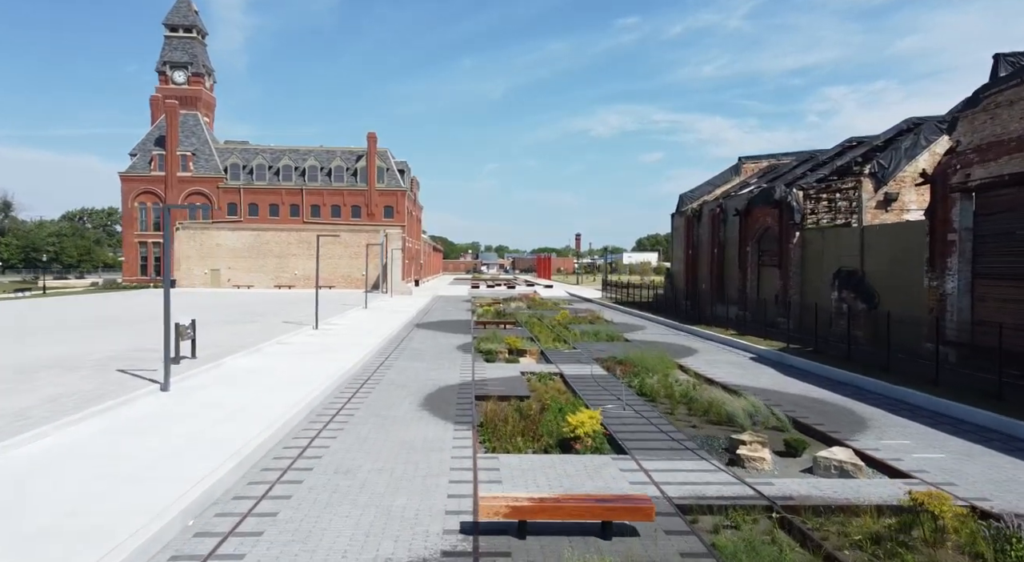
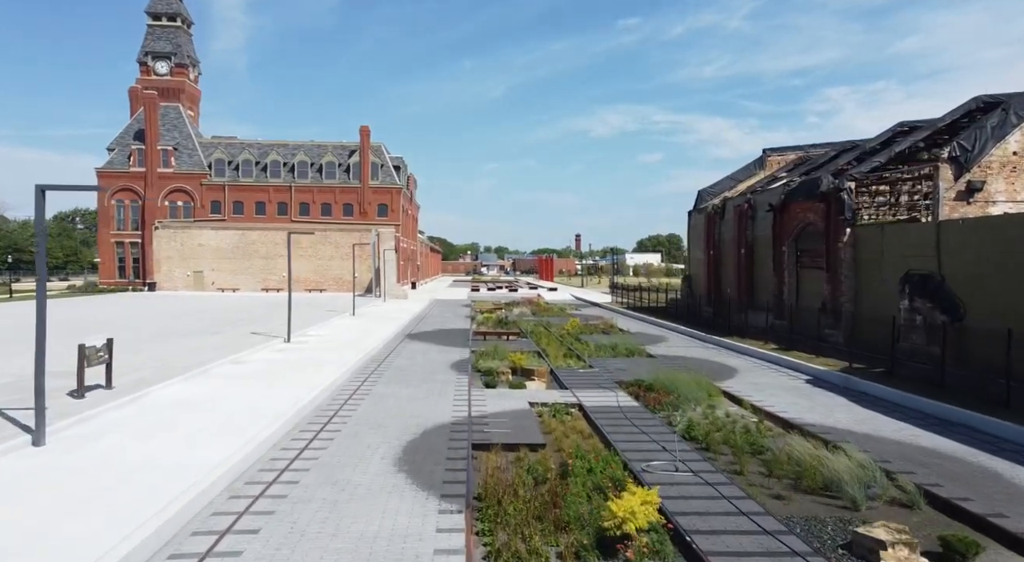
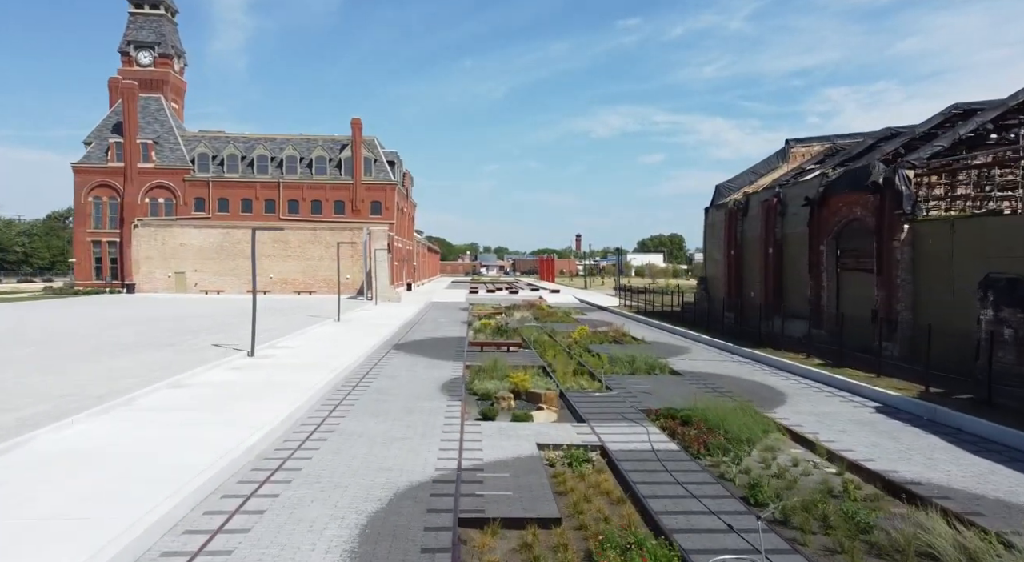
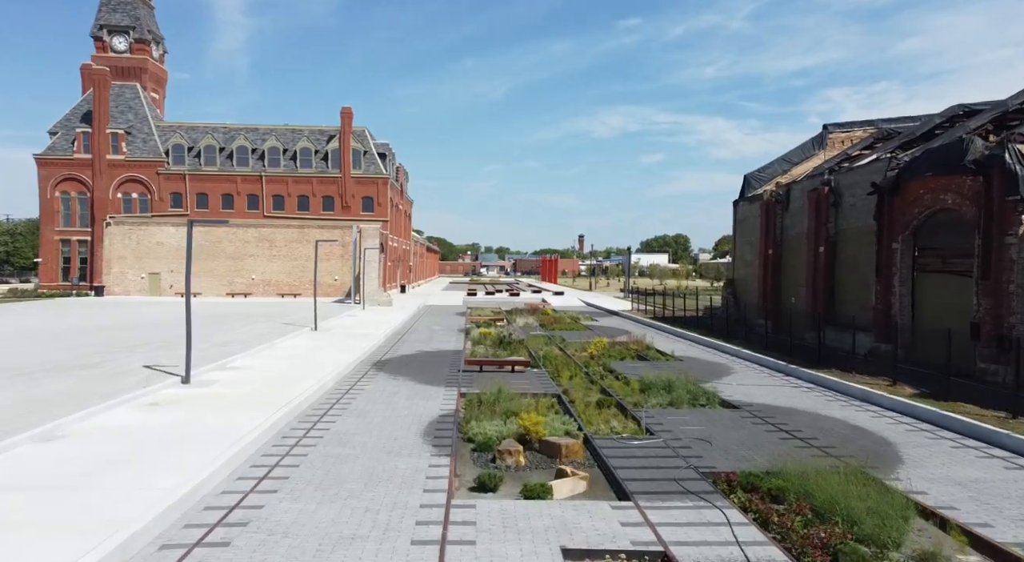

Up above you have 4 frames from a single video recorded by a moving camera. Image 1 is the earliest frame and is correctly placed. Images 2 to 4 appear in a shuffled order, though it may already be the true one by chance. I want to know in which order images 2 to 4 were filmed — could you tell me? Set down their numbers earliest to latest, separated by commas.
2, 3, 4
